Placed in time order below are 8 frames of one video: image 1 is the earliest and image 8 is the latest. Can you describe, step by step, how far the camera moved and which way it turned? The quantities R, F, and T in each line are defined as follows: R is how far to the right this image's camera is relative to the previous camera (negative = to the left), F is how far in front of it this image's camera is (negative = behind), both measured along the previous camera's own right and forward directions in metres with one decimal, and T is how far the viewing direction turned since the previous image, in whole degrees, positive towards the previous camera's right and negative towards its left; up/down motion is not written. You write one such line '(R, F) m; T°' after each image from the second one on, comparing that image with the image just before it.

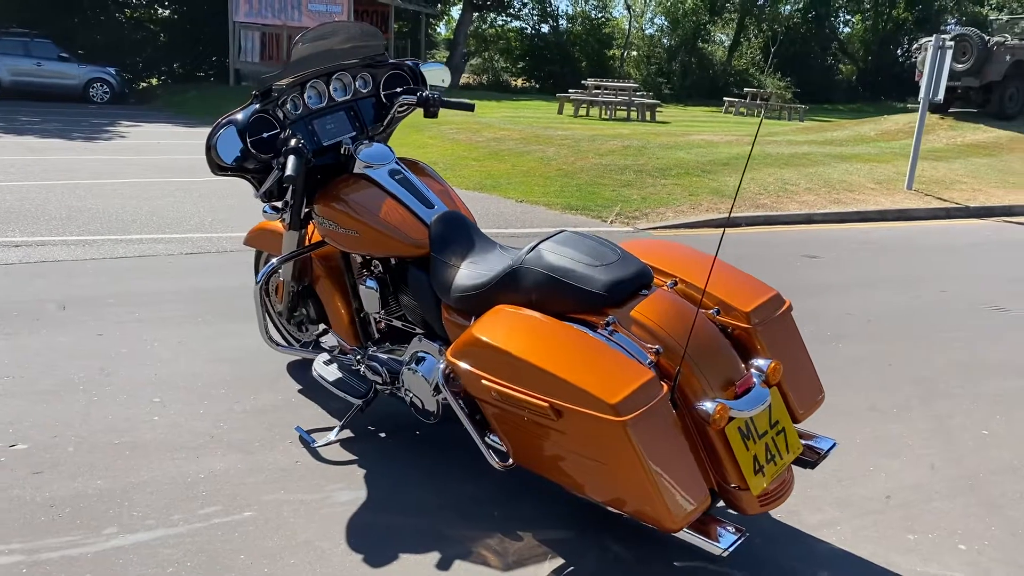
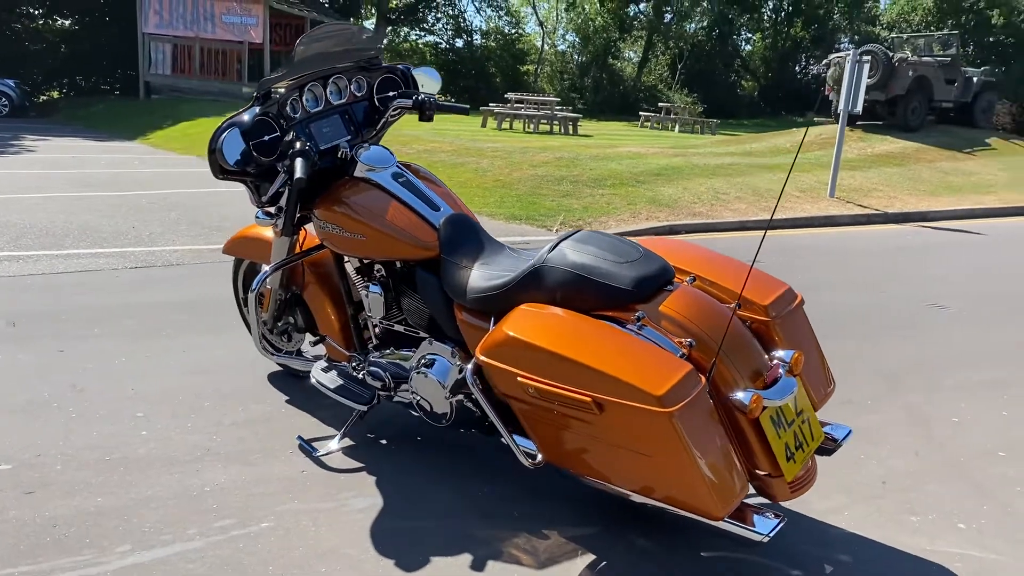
(-0.4, 0.0) m; +6°
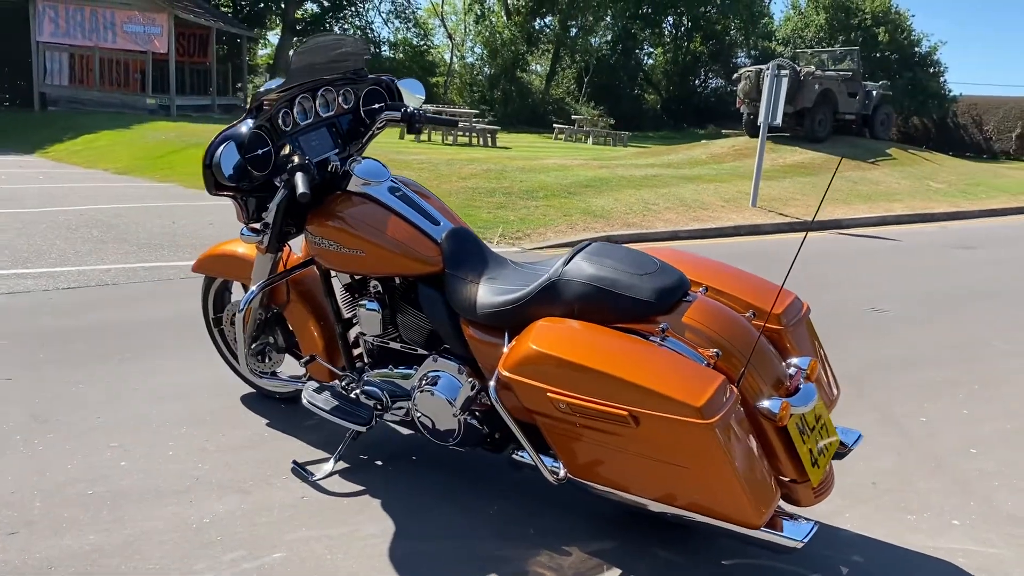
(-0.4, +0.1) m; +6°
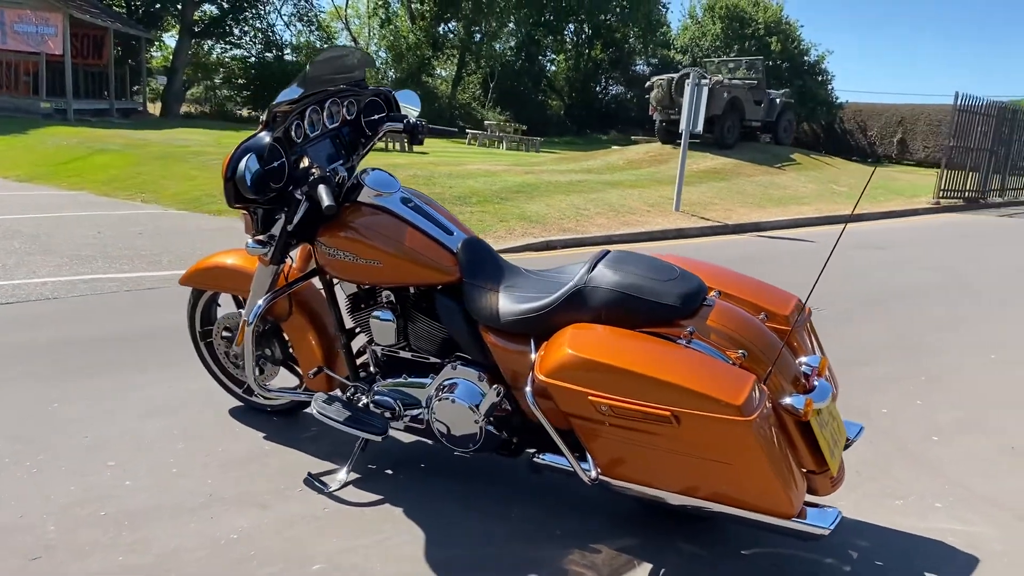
(-0.4, -0.1) m; +6°
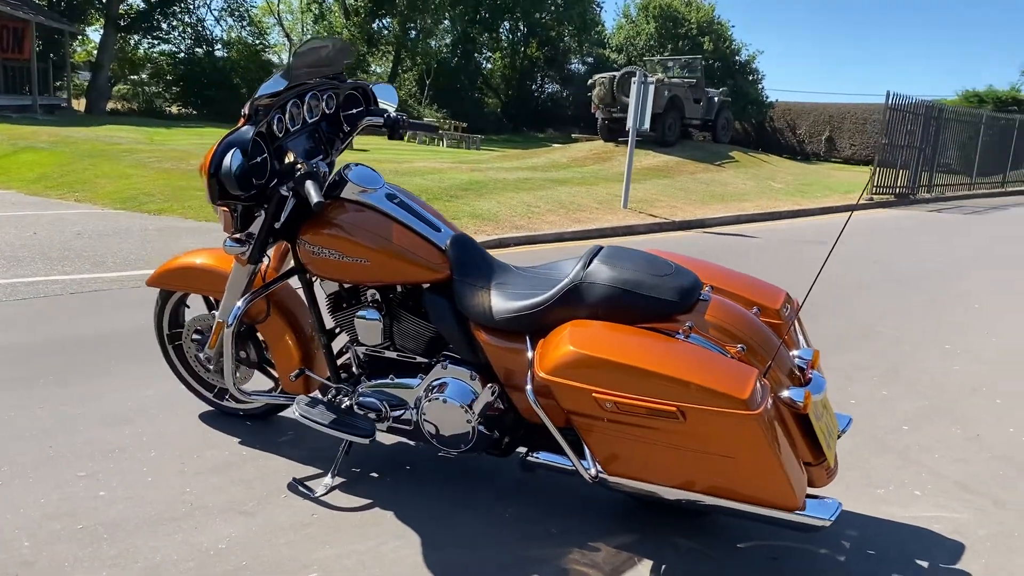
(-0.2, +0.1) m; +4°
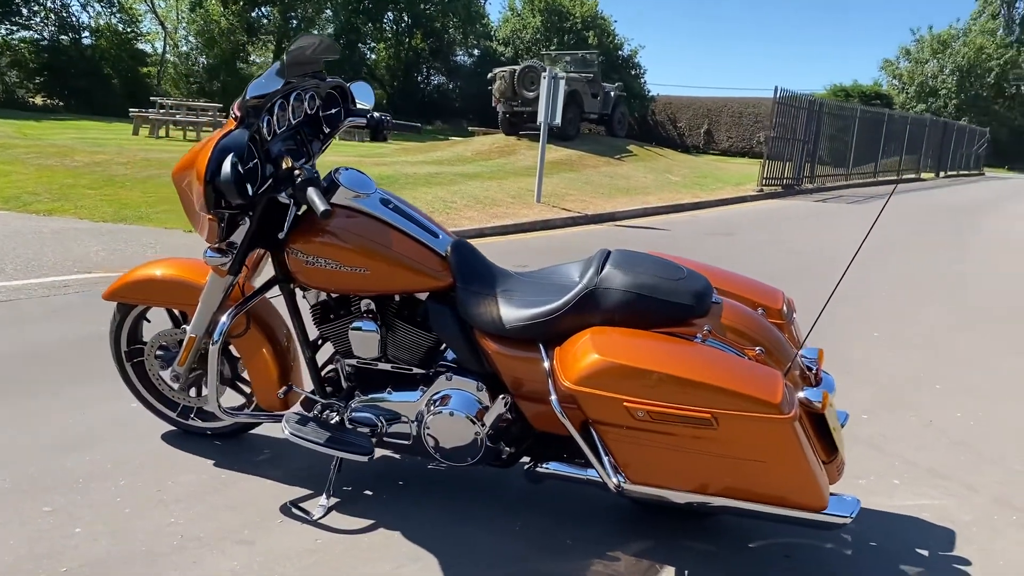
(-0.4, +0.1) m; +7°
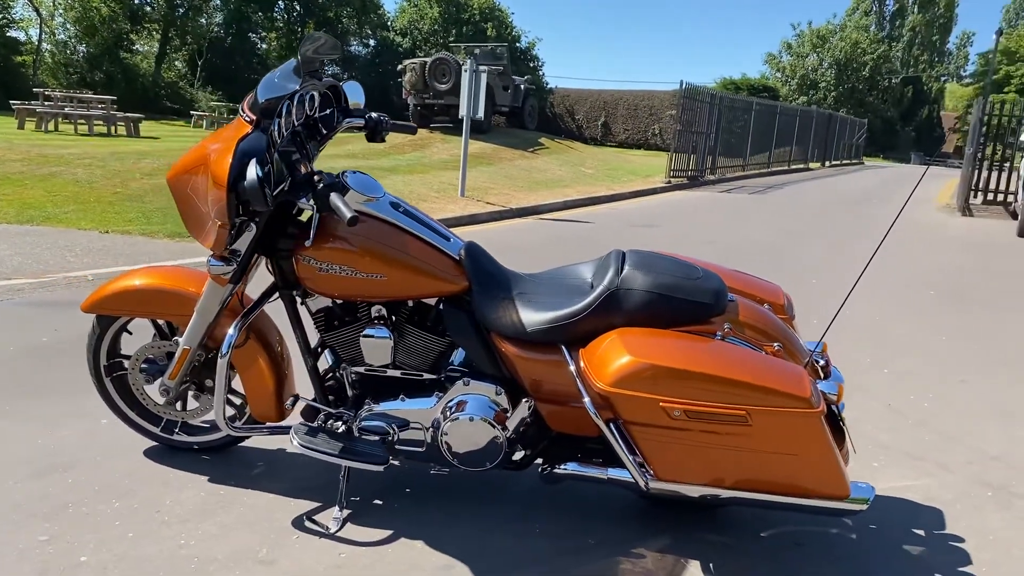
(-0.4, 0.0) m; +7°
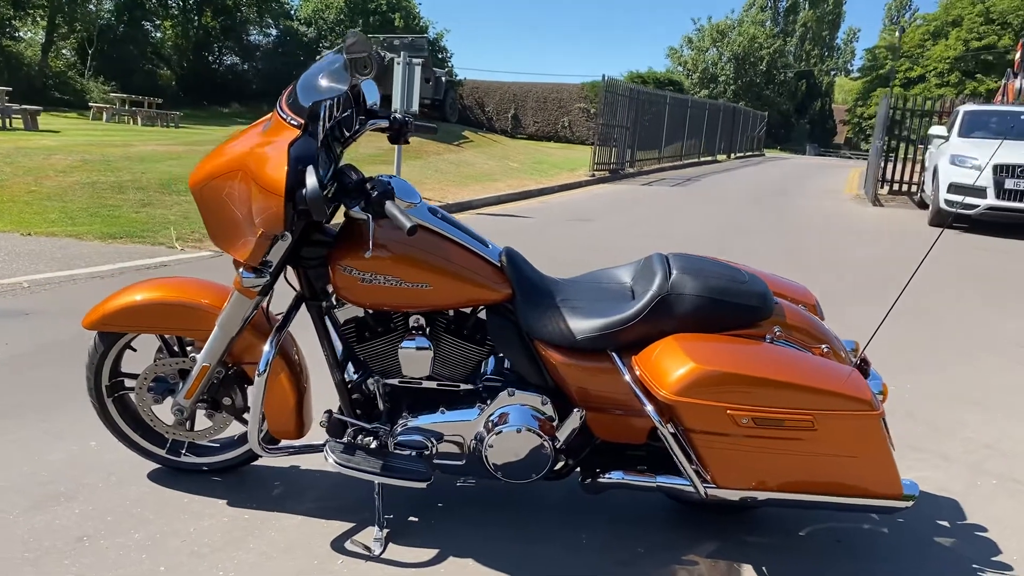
(-0.5, +0.1) m; +6°
